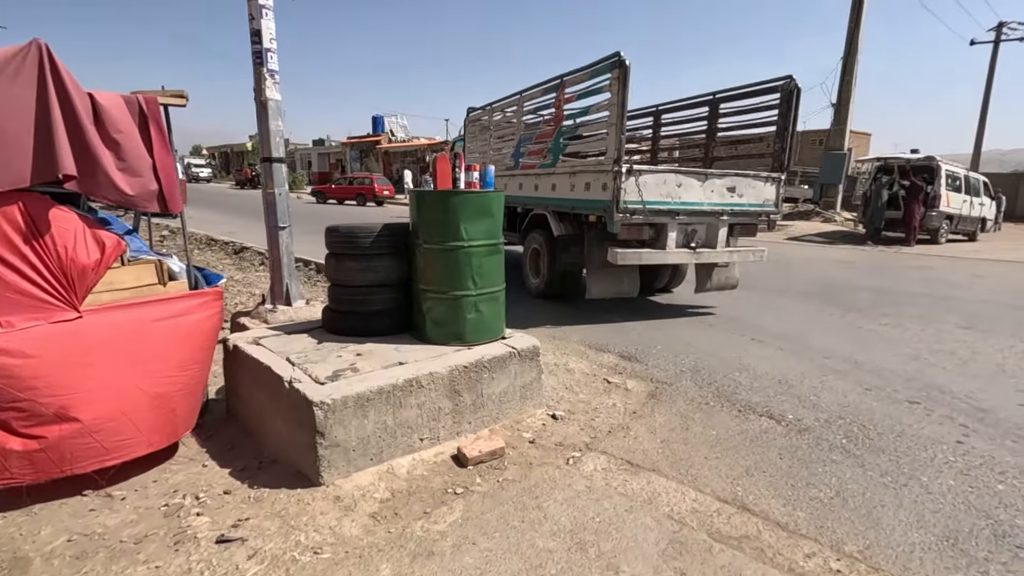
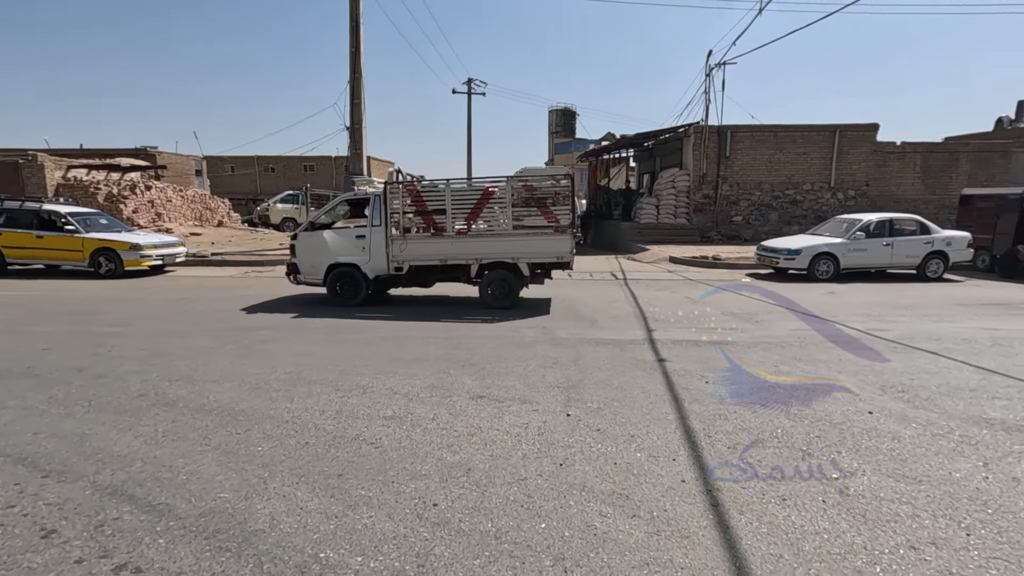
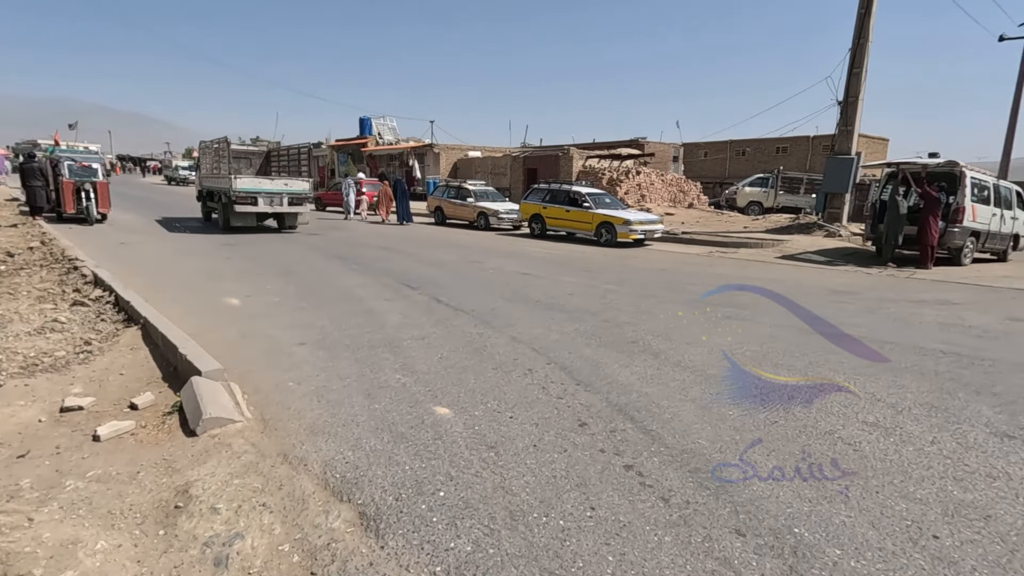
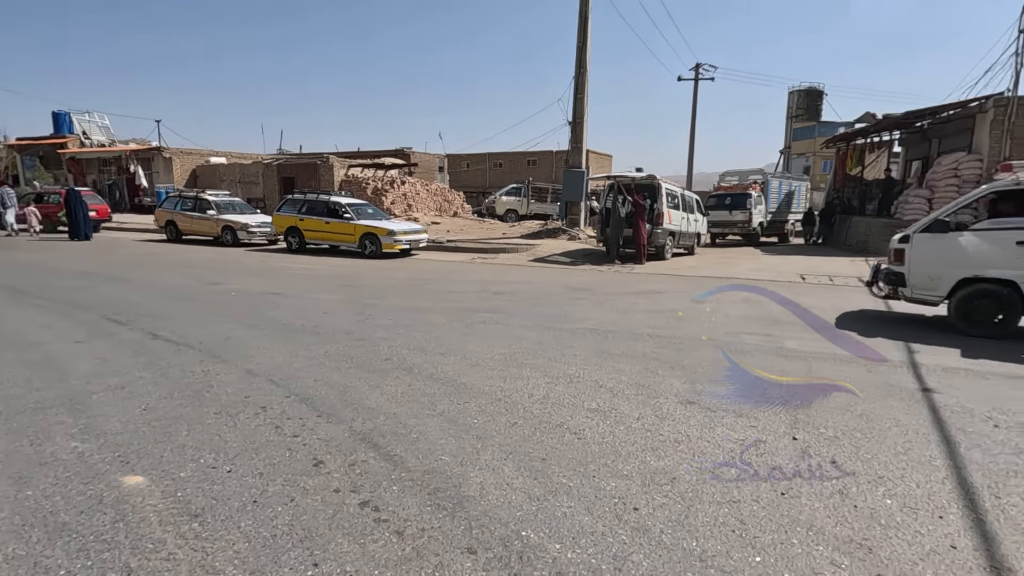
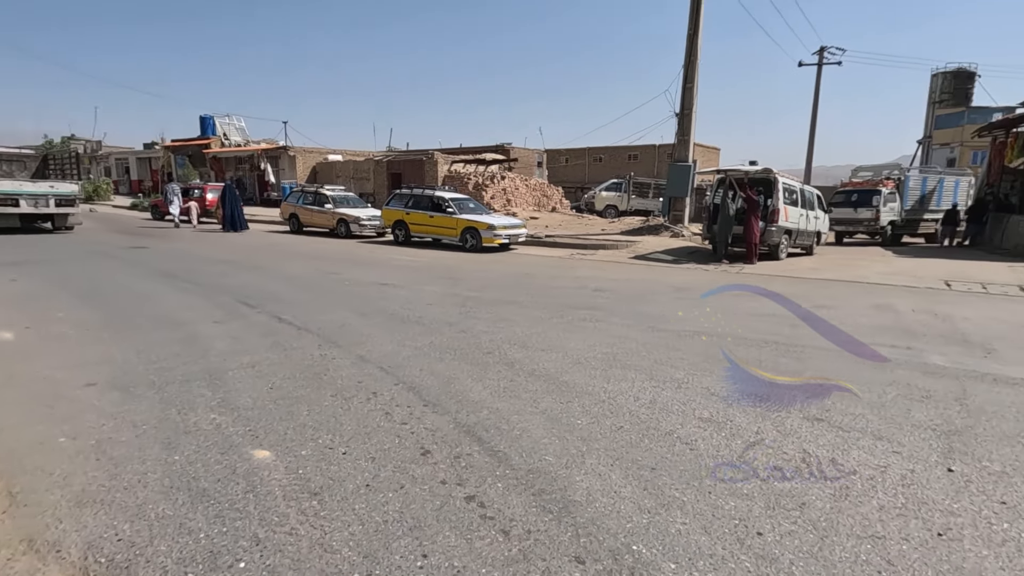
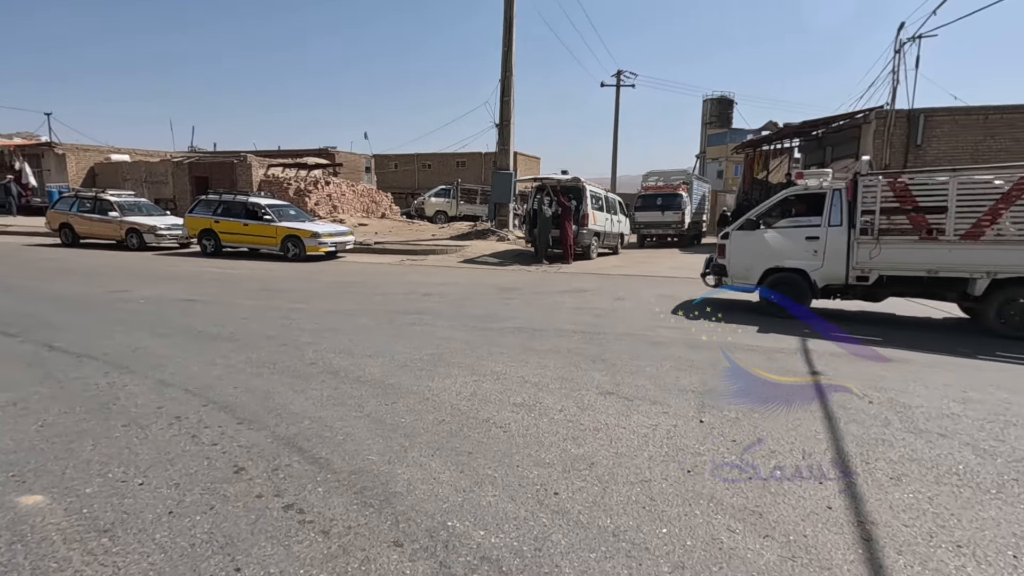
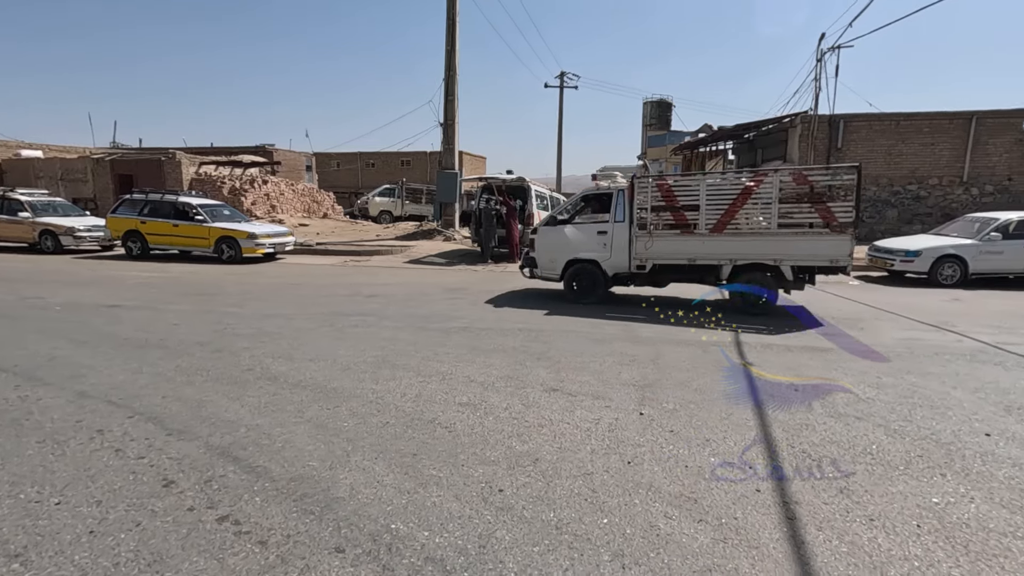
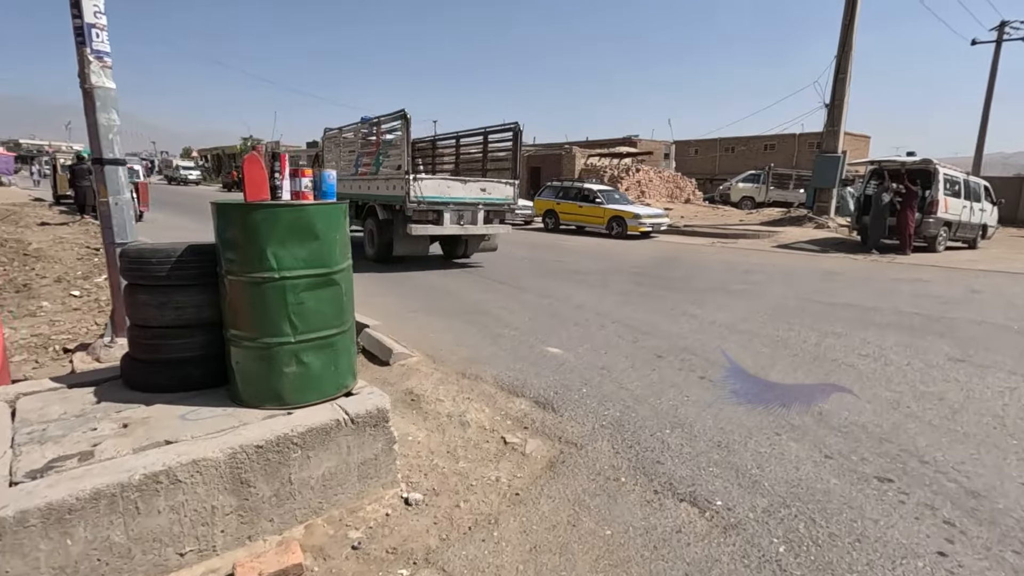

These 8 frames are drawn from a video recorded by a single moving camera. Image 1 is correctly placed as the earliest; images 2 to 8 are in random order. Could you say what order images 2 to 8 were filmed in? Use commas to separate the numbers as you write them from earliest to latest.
8, 3, 5, 4, 6, 7, 2
